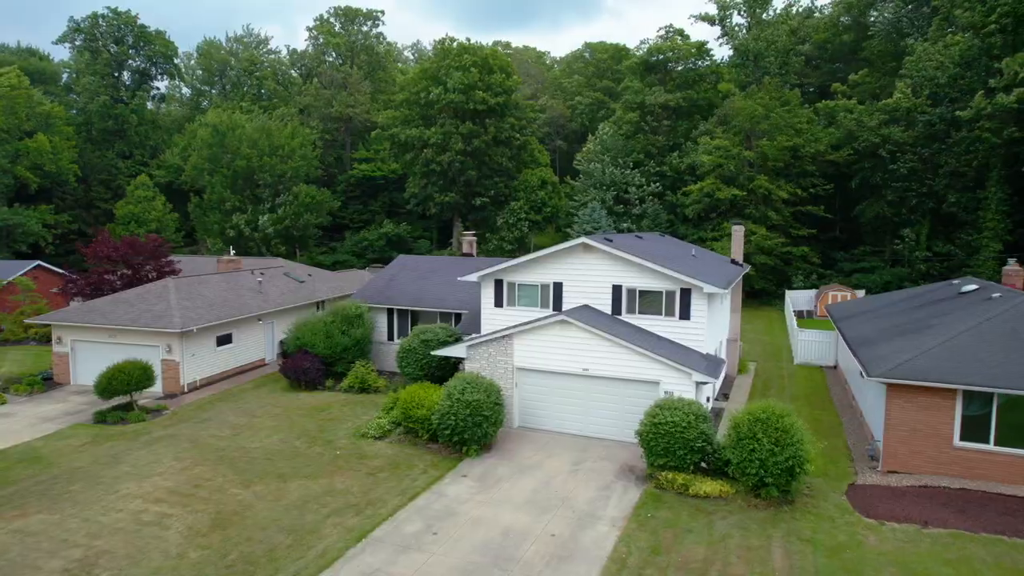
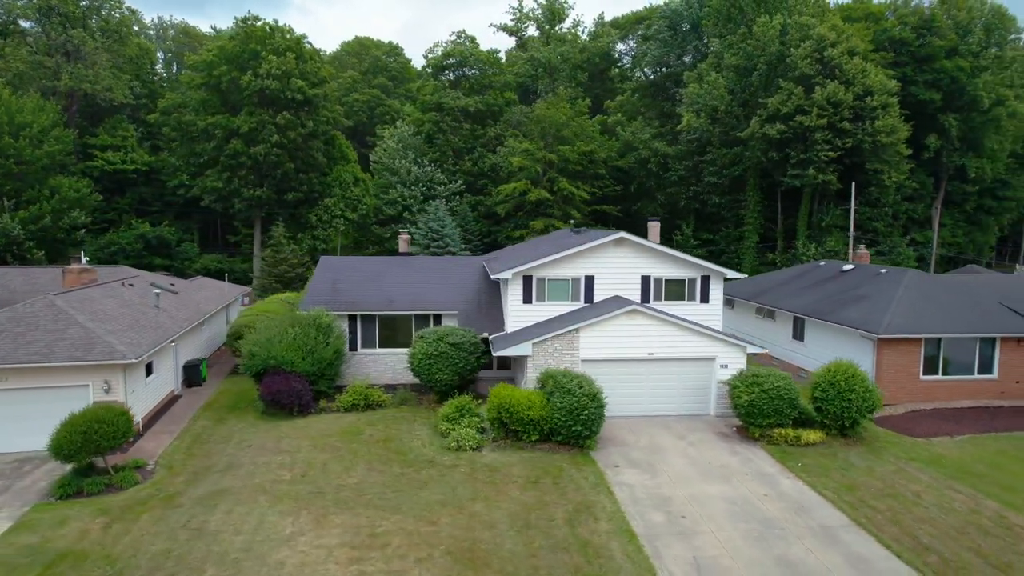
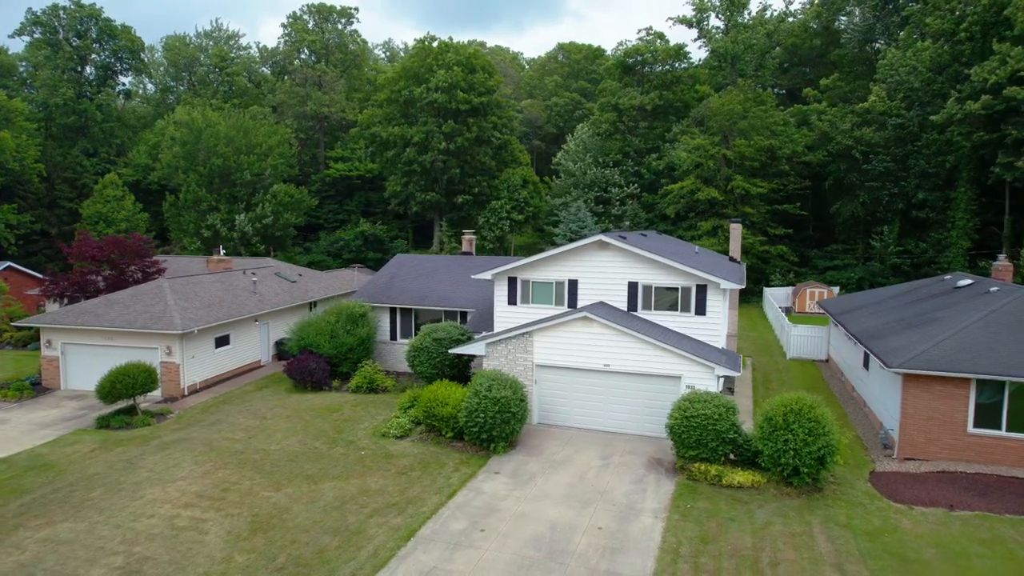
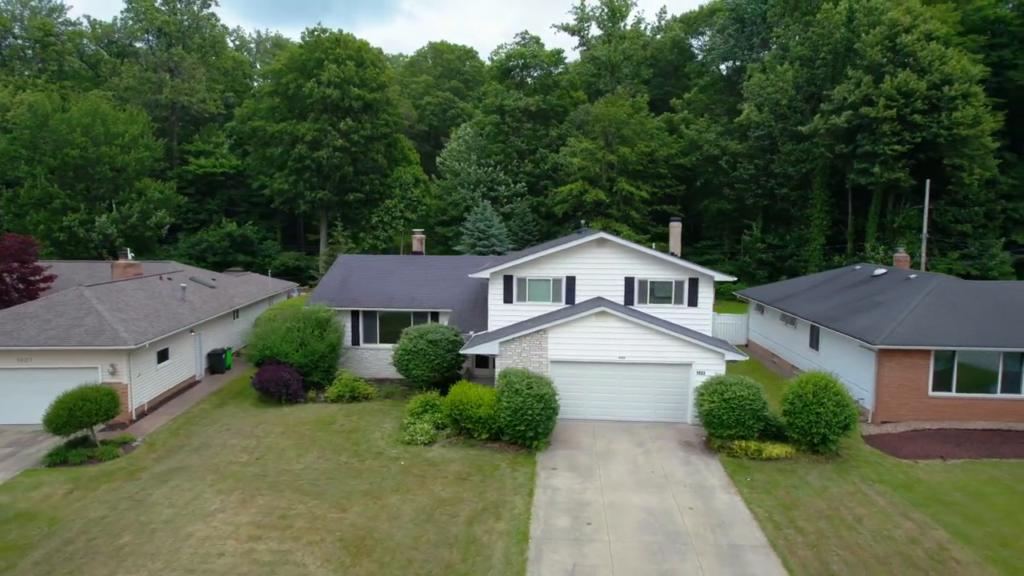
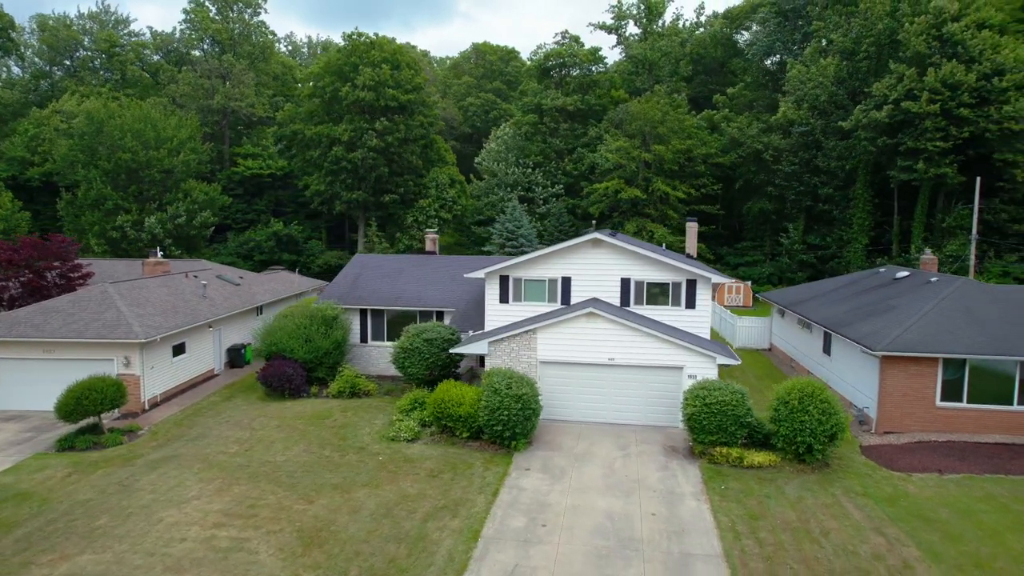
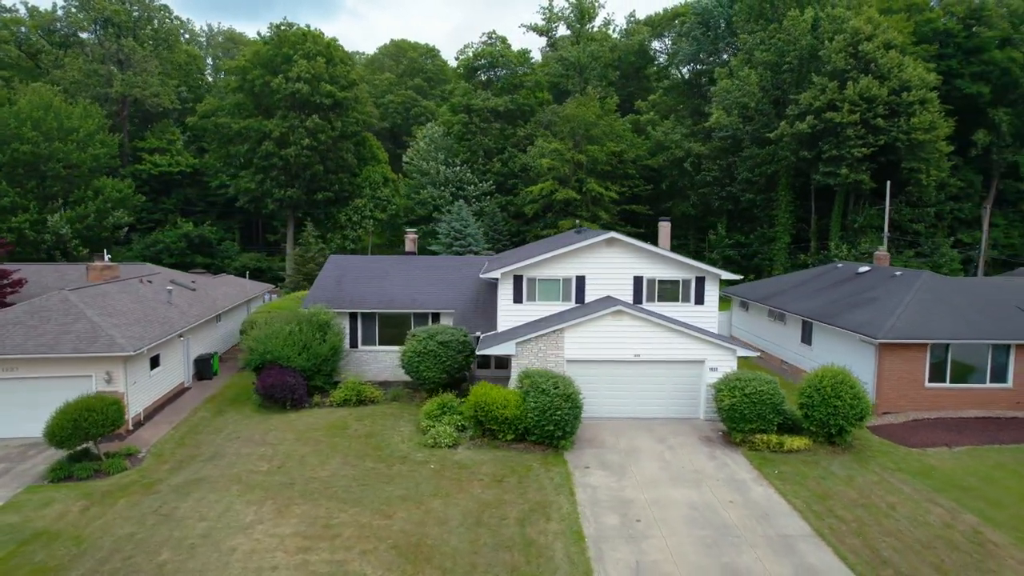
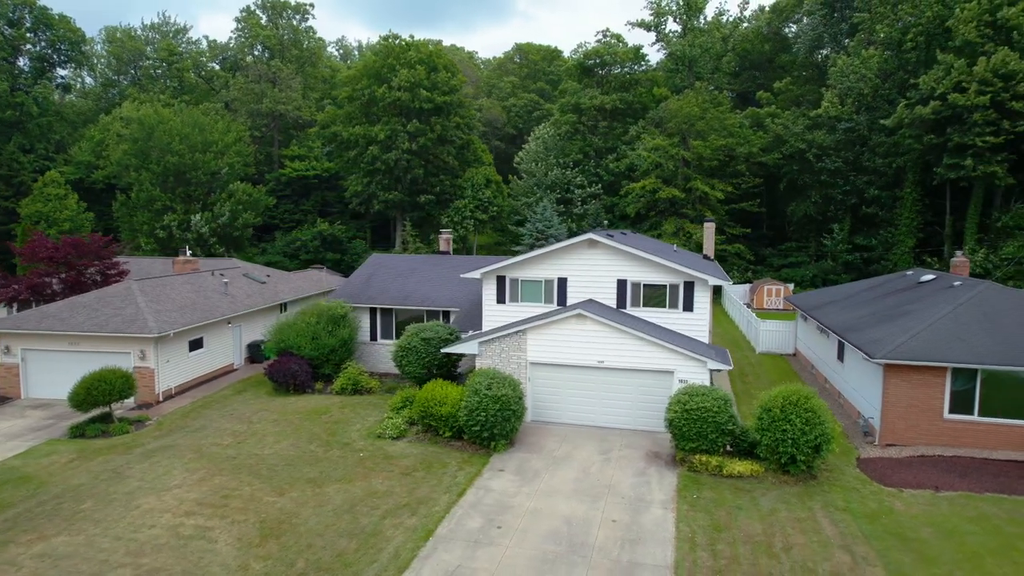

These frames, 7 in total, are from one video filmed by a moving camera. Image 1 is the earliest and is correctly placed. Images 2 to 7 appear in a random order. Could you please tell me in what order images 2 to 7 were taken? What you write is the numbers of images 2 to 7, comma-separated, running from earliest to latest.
3, 7, 5, 4, 6, 2
